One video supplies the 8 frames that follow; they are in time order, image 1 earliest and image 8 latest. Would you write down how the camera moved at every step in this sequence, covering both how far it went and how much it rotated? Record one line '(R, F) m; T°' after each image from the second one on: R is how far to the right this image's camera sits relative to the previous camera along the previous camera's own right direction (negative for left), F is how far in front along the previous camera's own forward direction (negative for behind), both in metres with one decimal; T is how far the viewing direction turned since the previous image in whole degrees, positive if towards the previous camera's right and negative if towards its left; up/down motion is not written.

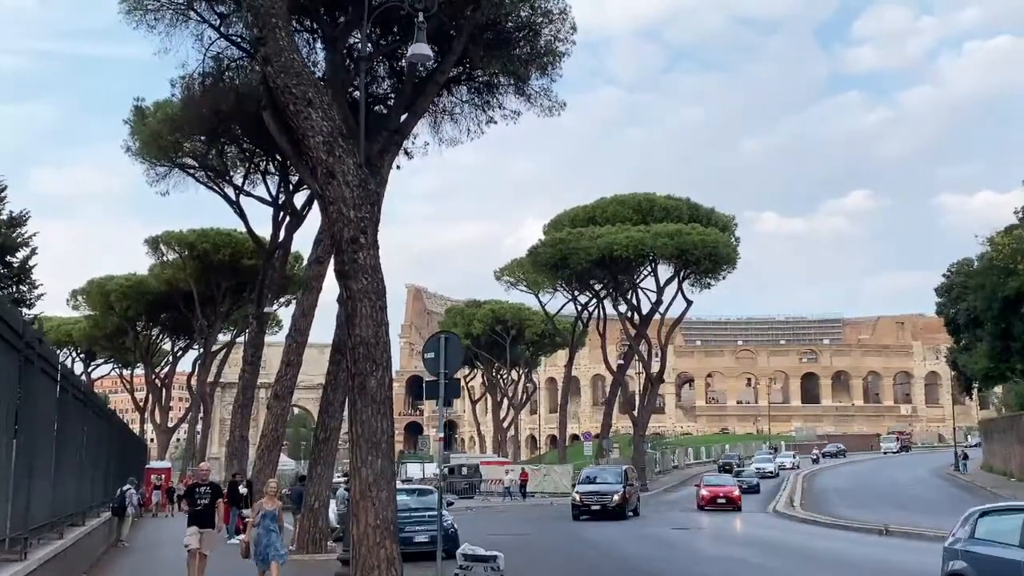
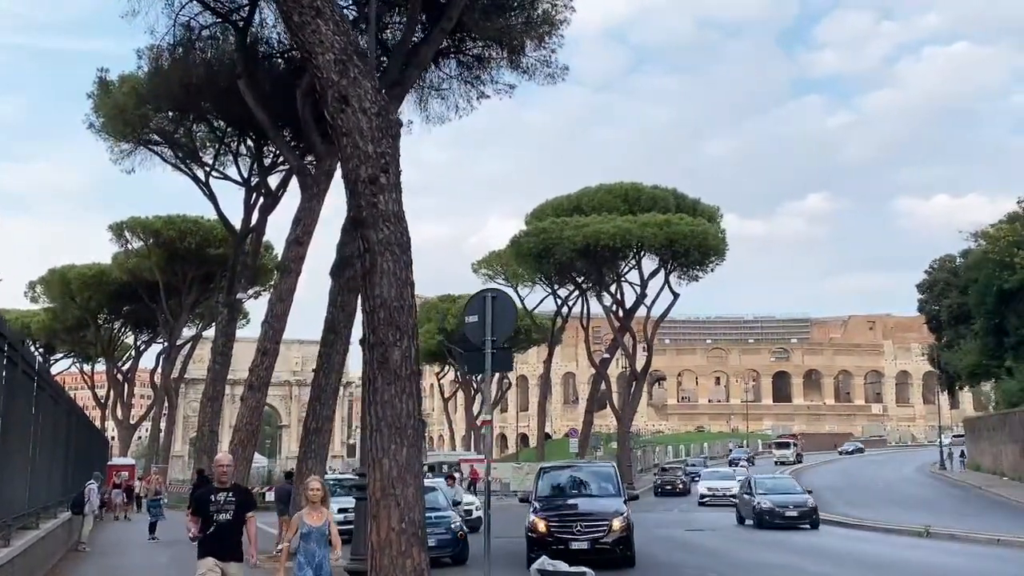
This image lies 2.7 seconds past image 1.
(-0.5, +1.2) m; +2°
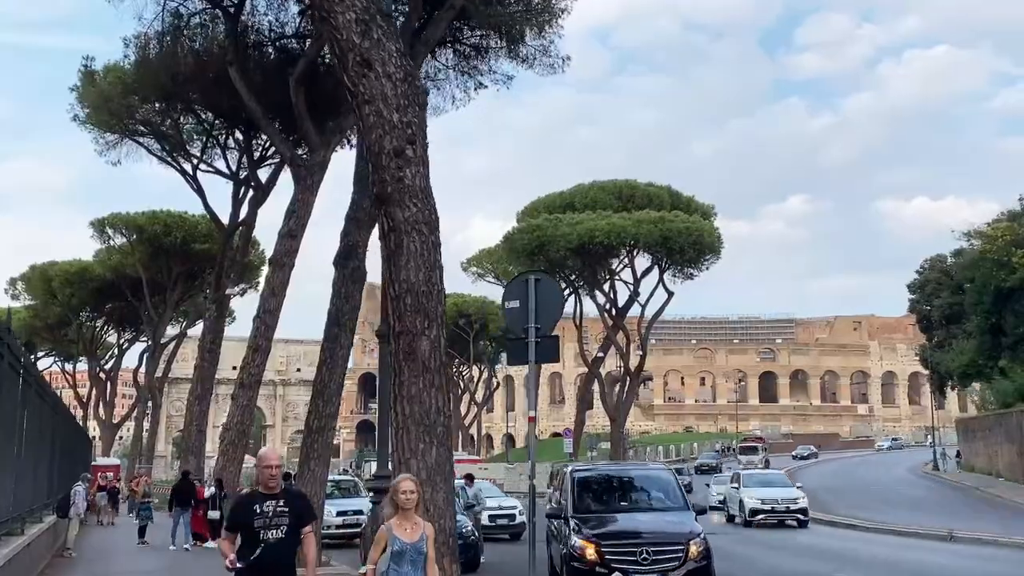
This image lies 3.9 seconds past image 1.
(-0.3, +0.5) m; +1°
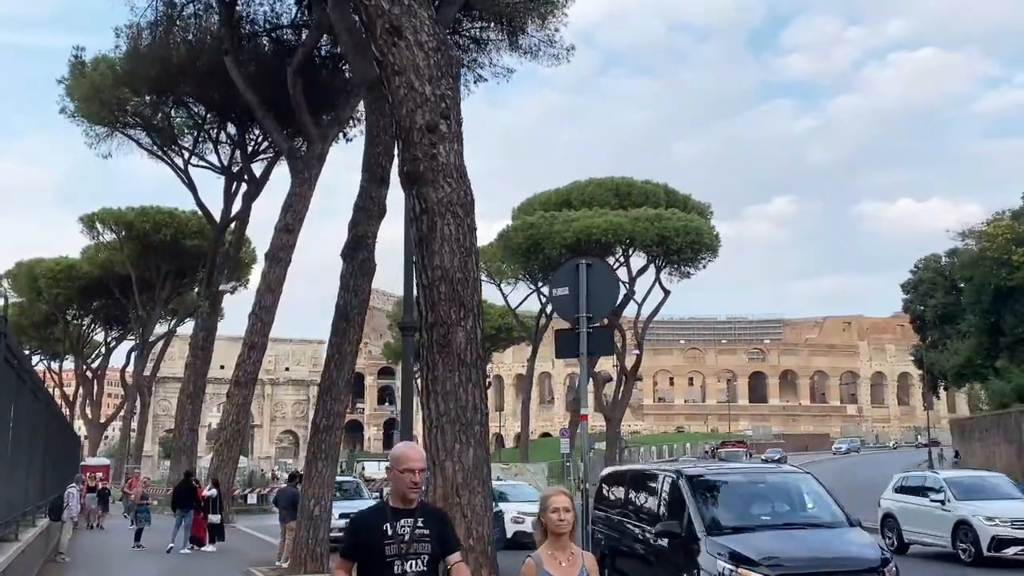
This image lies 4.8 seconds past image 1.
(-0.2, +0.4) m; +1°
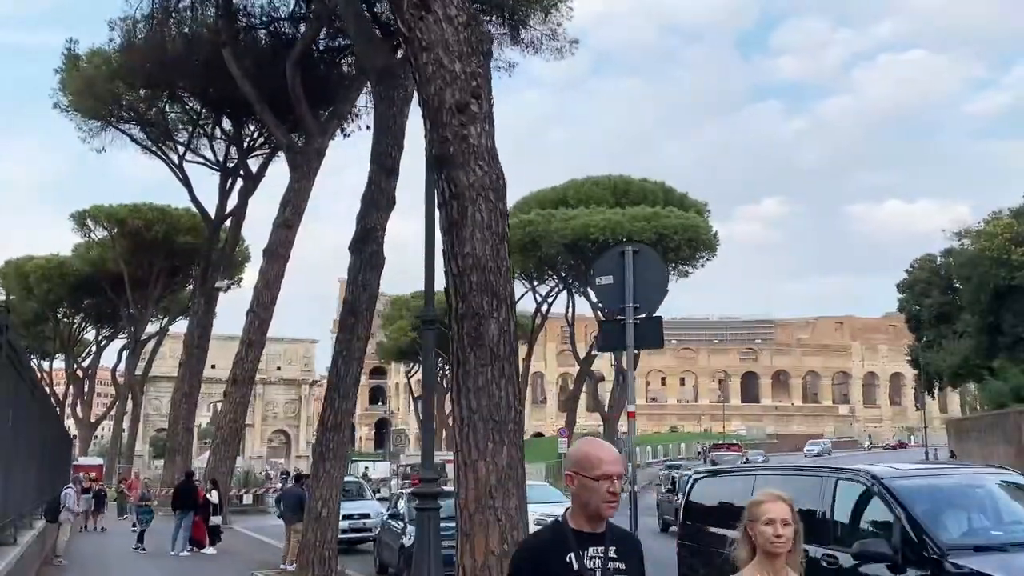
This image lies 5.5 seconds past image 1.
(-0.2, +0.3) m; +1°
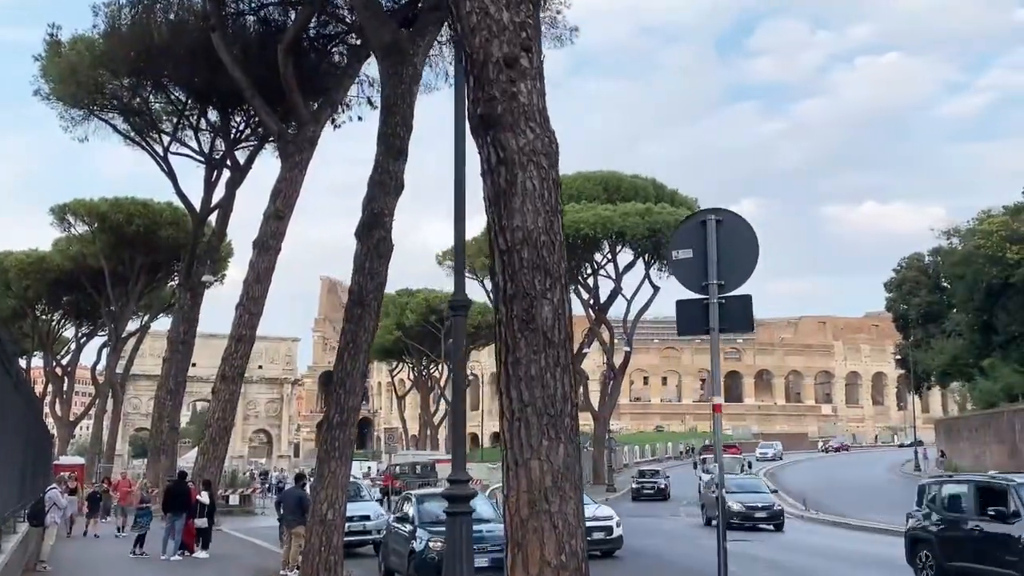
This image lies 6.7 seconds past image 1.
(-0.3, +0.5) m; +1°
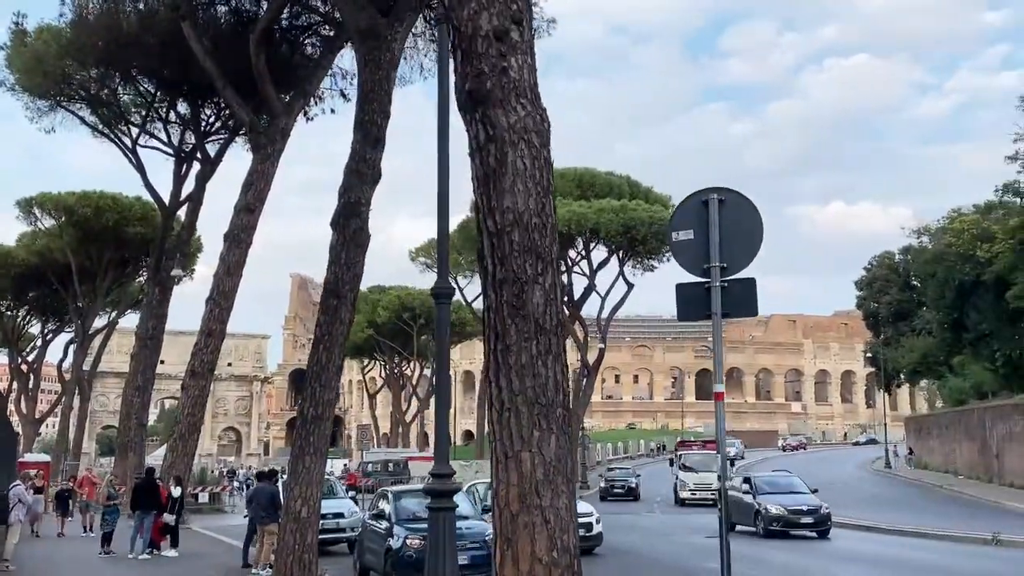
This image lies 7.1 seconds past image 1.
(-0.1, +0.2) m; +2°
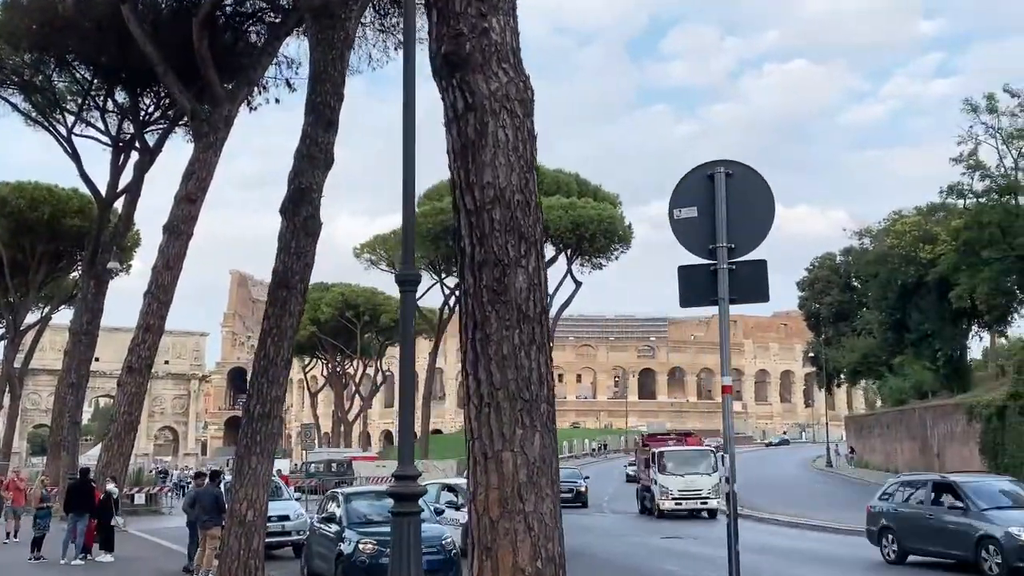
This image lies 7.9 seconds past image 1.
(-0.1, +0.3) m; +3°
